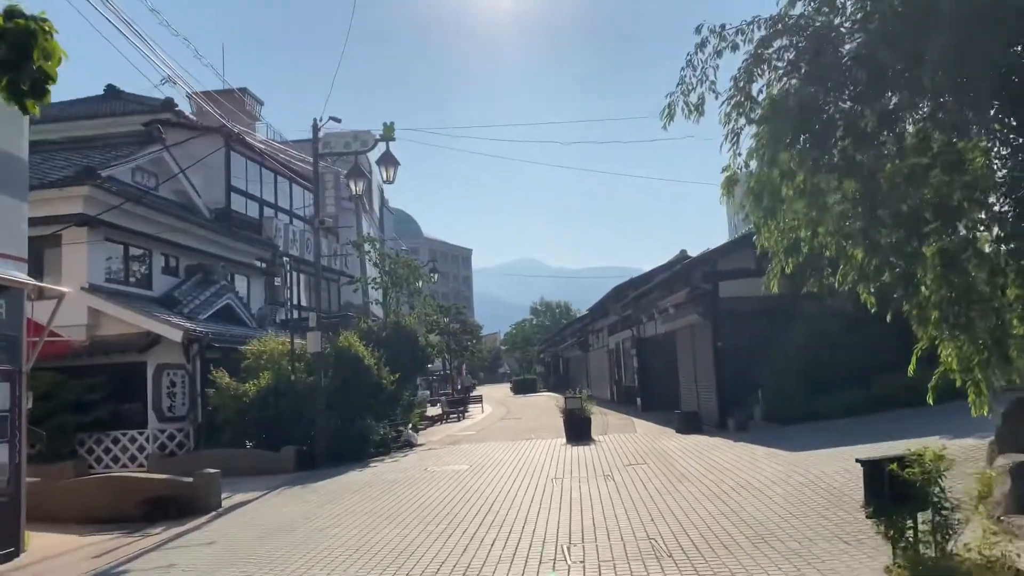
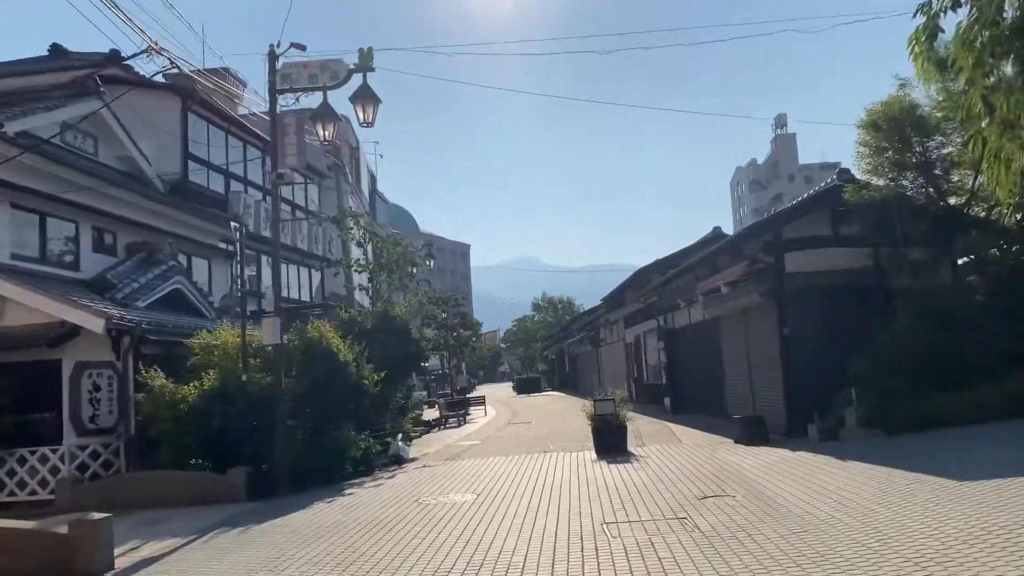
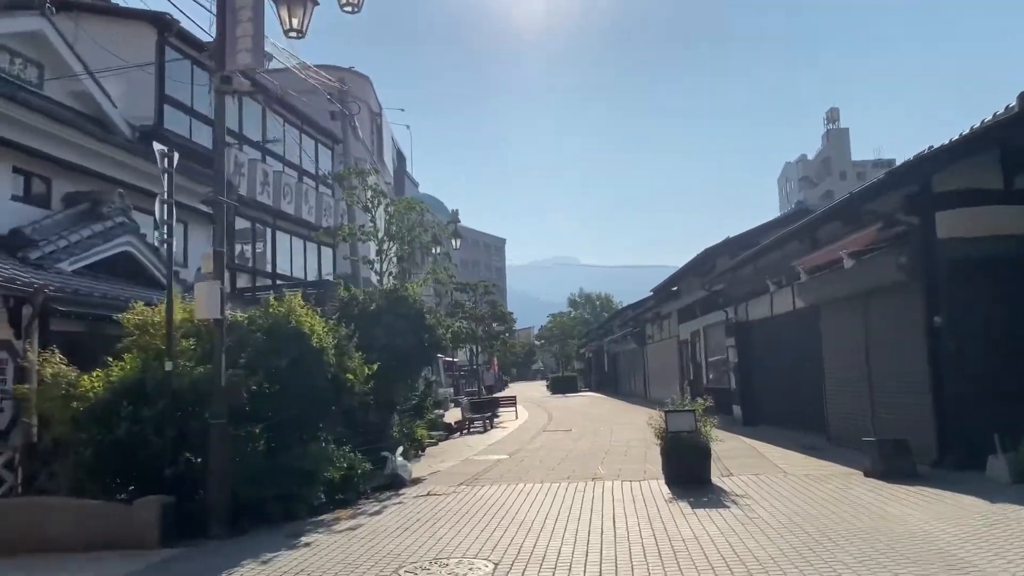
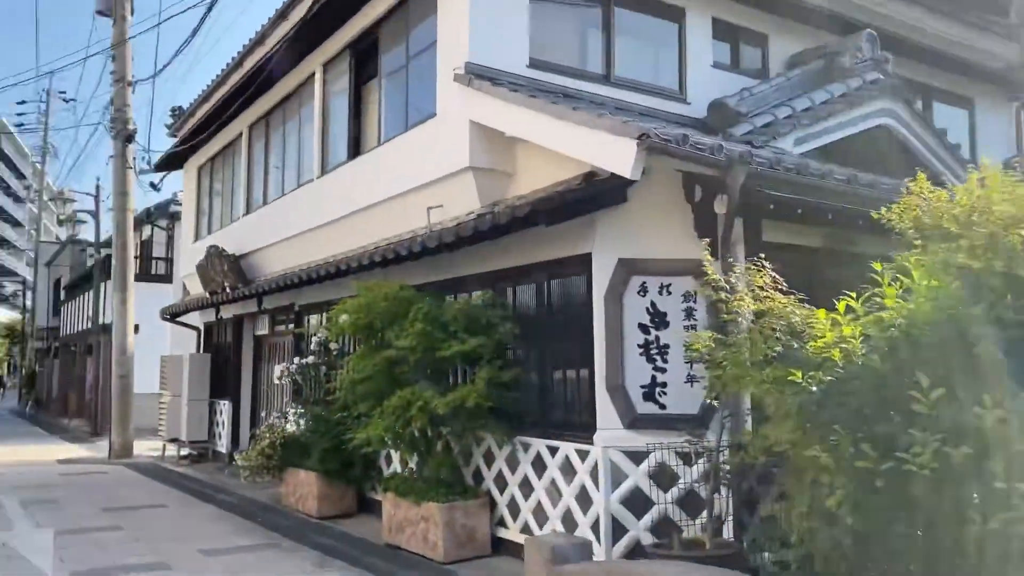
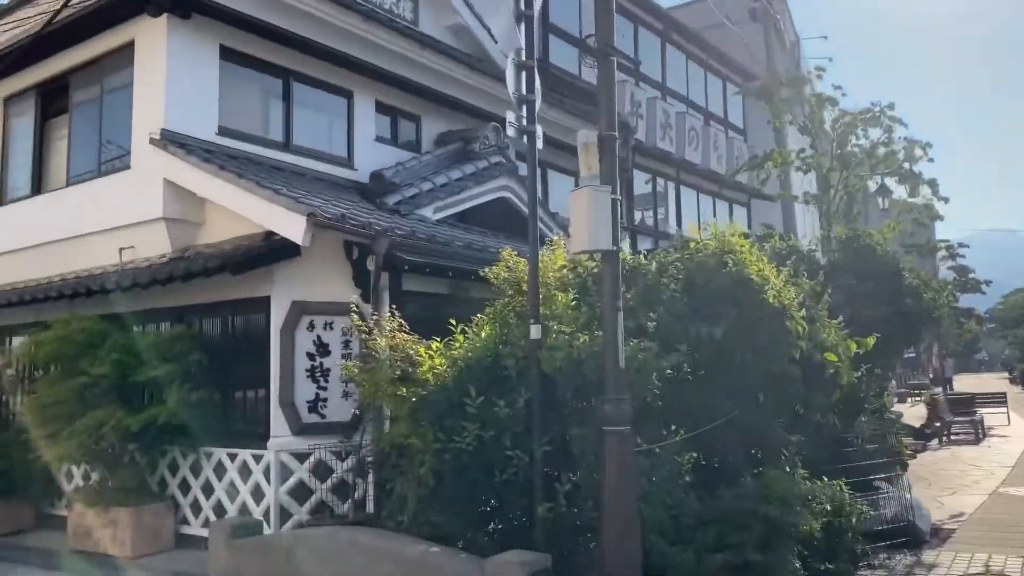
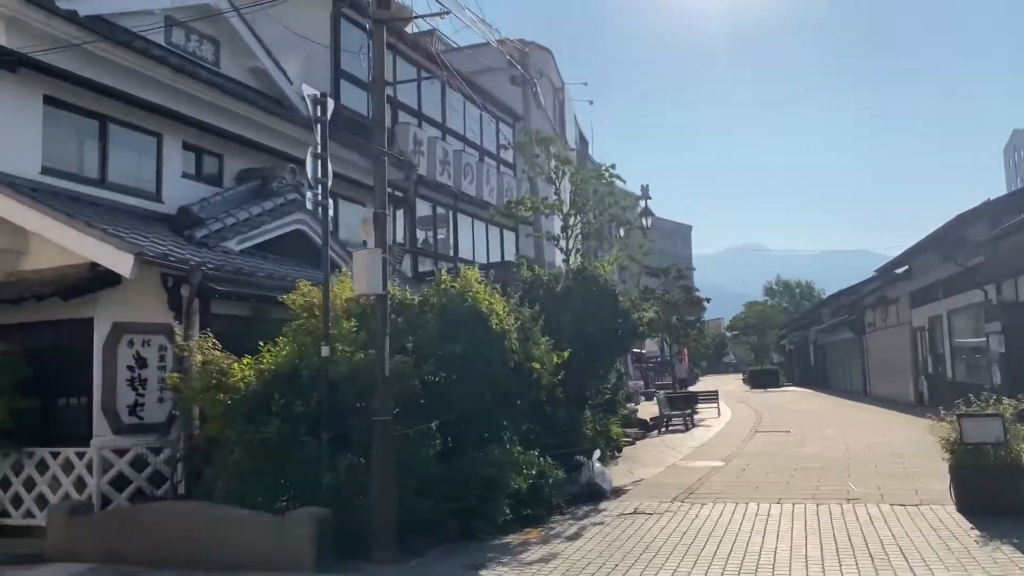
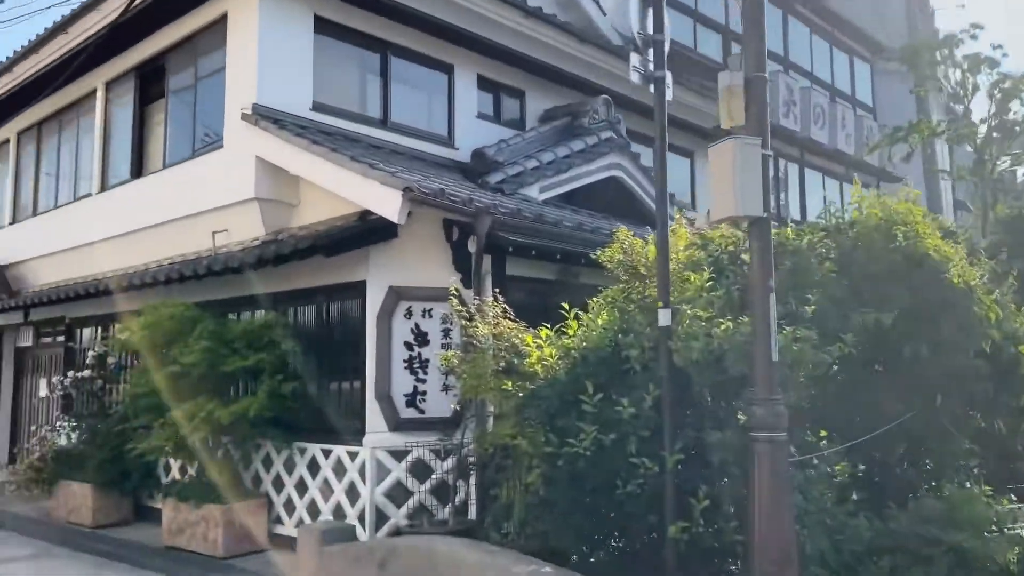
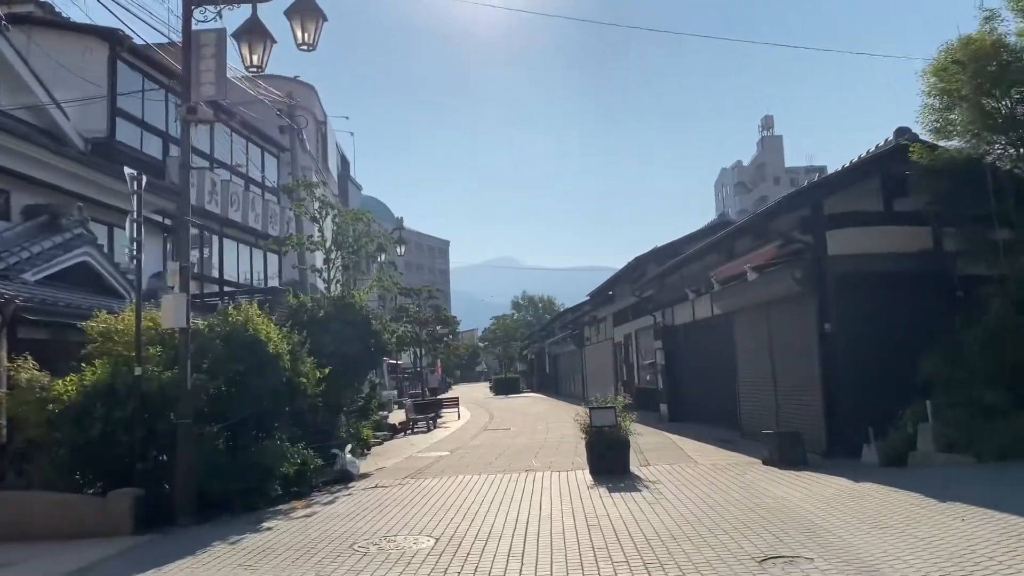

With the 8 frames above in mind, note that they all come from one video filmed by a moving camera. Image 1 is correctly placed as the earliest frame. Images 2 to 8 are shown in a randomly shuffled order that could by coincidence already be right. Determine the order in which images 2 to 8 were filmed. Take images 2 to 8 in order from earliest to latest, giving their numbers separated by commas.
2, 8, 3, 6, 5, 7, 4
